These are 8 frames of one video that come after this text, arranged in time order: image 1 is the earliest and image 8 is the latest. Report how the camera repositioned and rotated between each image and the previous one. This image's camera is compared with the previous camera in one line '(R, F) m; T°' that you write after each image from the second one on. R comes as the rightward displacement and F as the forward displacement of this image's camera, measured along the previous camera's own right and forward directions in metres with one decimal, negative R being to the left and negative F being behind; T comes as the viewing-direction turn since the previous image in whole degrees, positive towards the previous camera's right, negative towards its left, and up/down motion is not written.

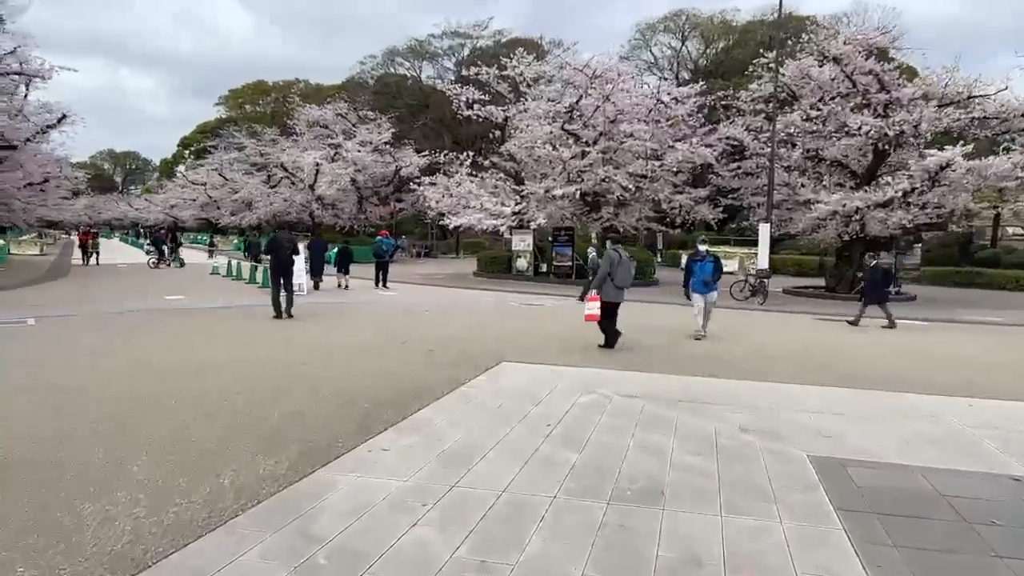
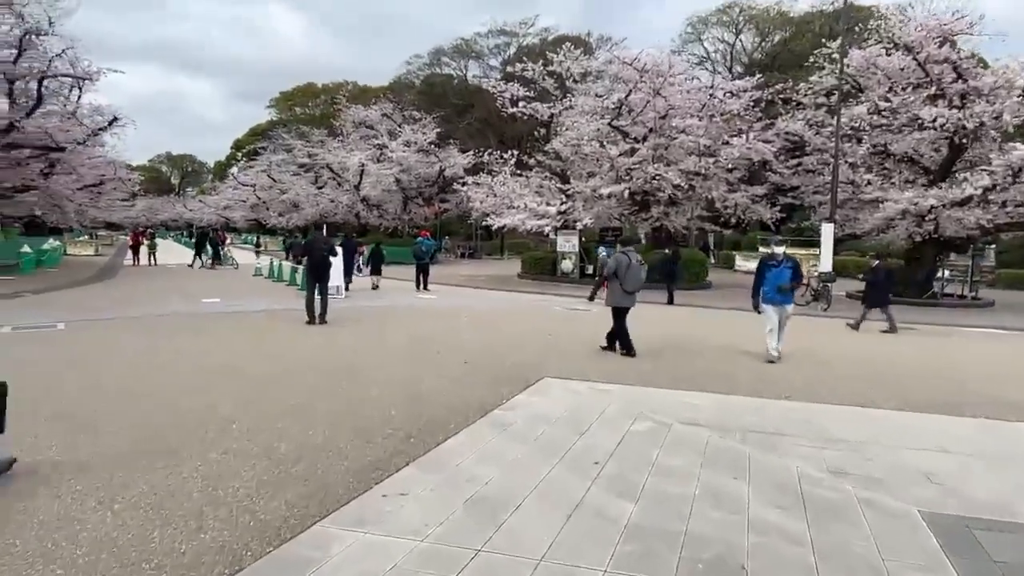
(0.0, +0.8) m; -4°
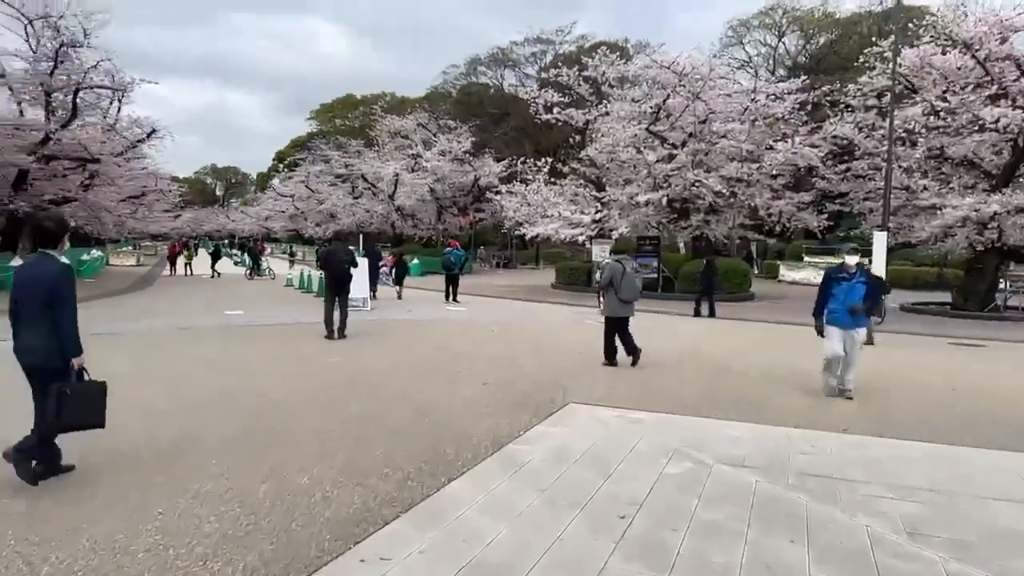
(+0.2, +0.7) m; -3°
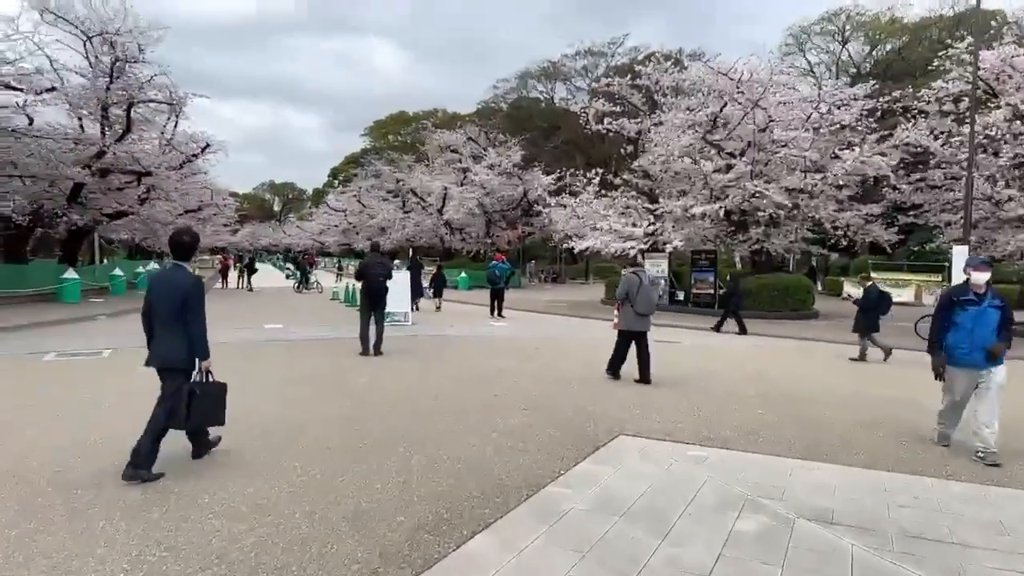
(+0.1, +0.8) m; -4°
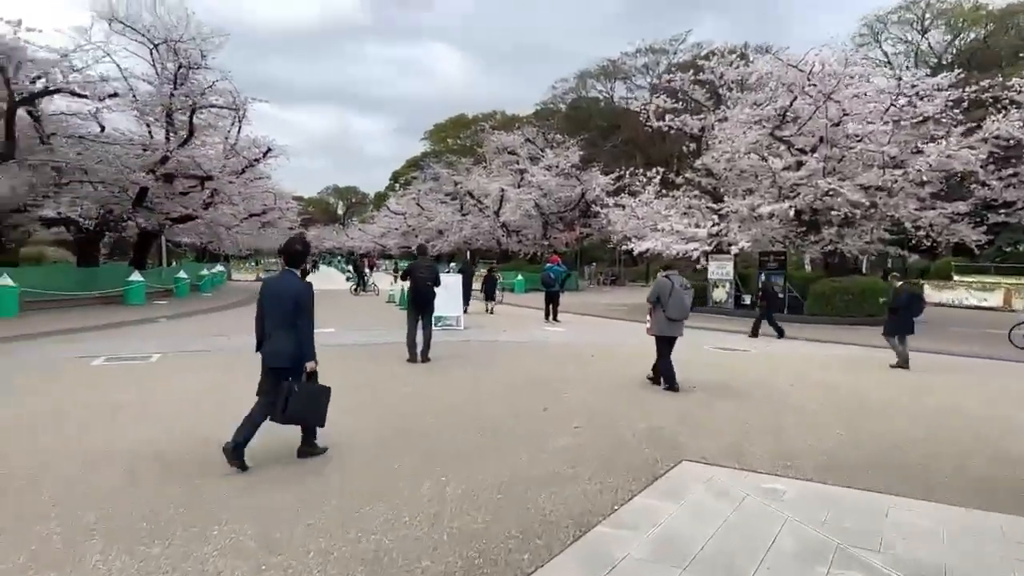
(+0.1, +0.6) m; -5°
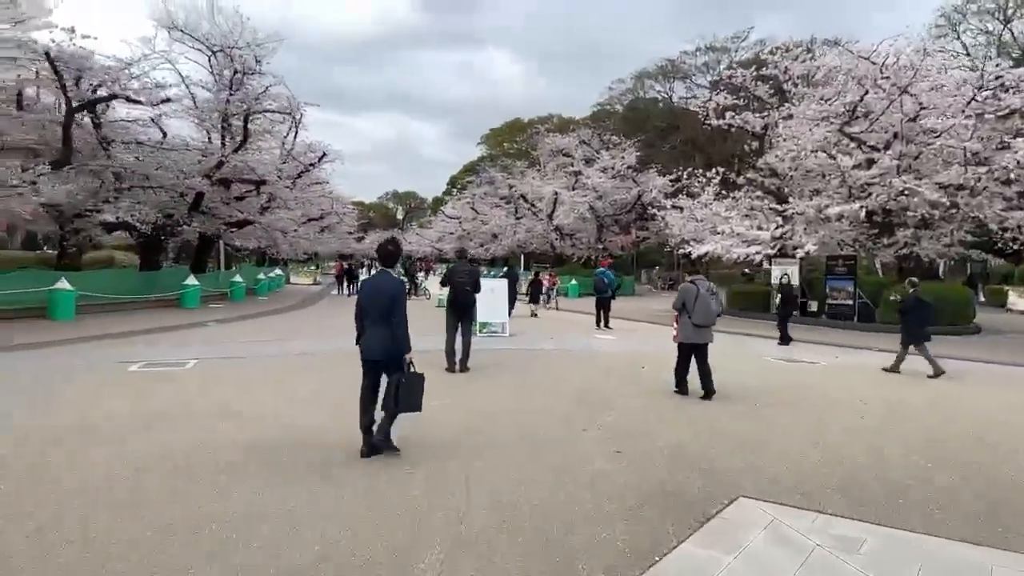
(+0.2, +0.6) m; -5°
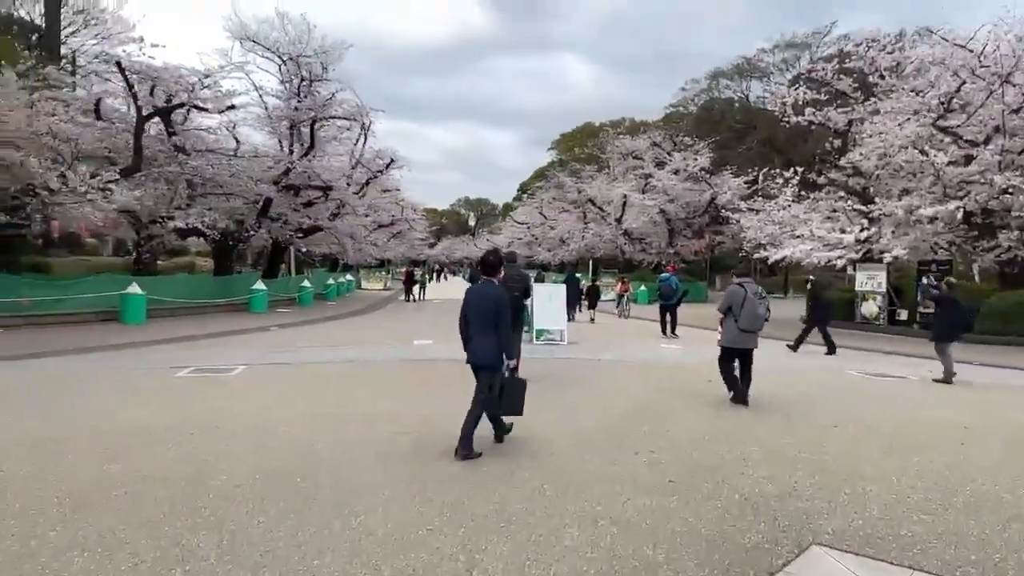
(+0.2, +0.6) m; -6°
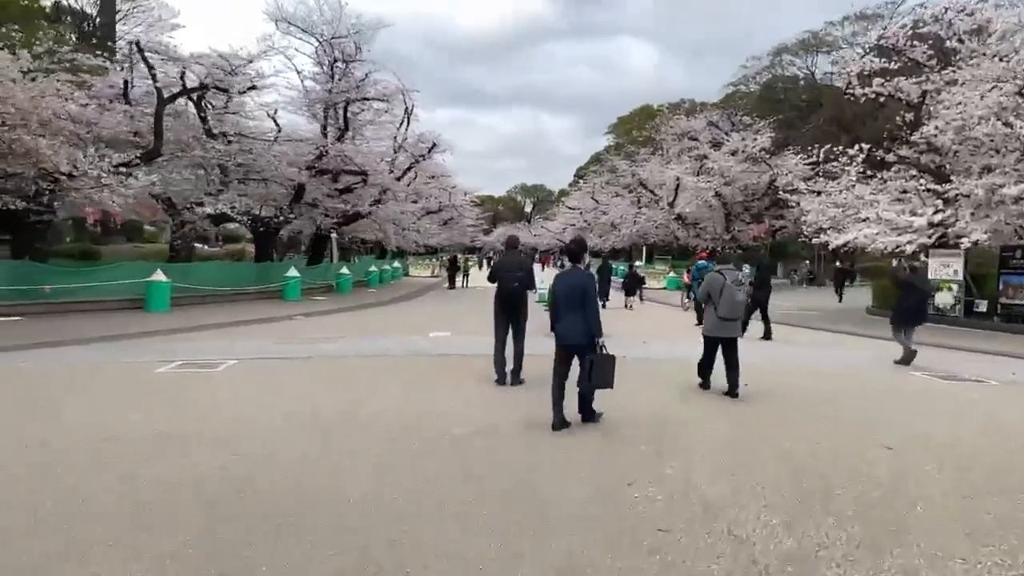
(+0.6, +1.1) m; -5°
